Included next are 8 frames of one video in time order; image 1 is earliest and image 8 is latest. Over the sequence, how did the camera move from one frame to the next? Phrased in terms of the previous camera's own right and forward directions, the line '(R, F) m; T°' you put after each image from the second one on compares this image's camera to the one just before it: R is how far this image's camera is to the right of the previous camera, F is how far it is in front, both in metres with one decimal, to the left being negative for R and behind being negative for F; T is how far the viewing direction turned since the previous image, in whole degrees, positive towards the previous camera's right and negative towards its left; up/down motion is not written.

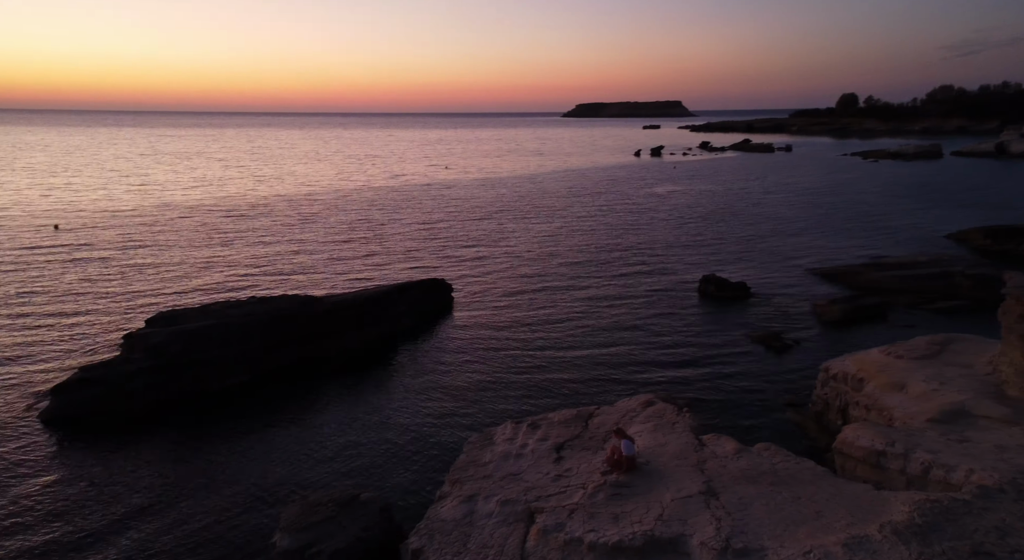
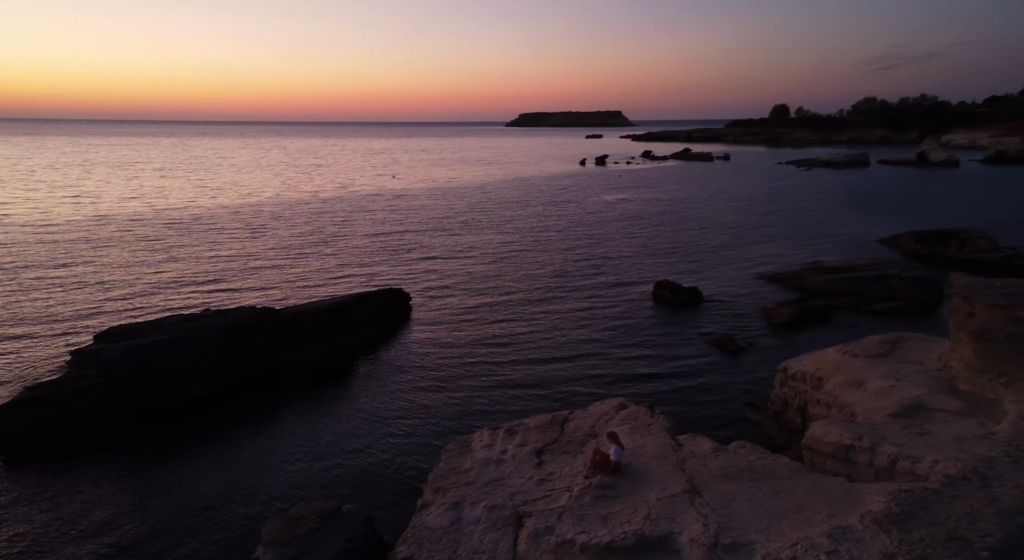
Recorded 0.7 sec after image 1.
(-0.4, 0.0) m; +4°
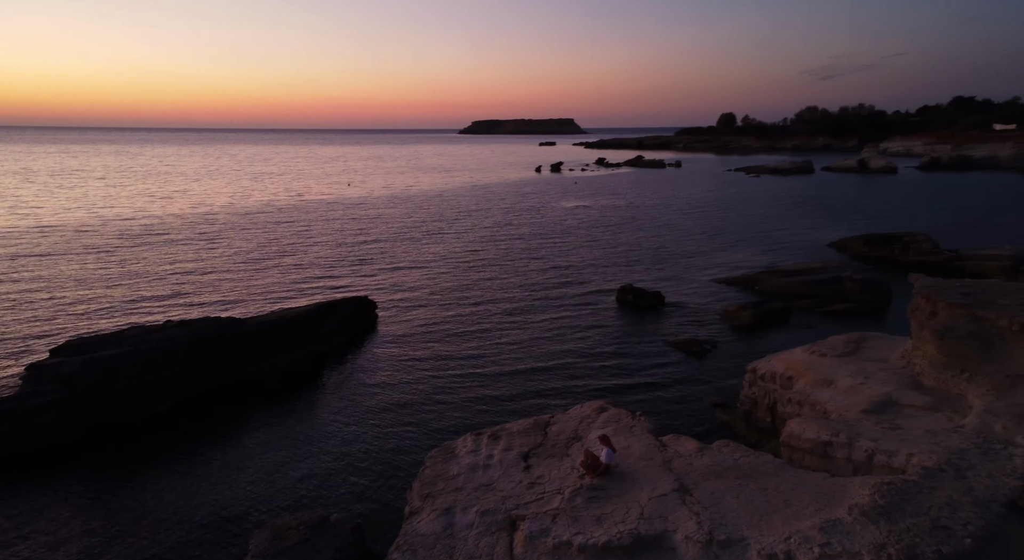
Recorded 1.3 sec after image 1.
(-0.3, 0.0) m; +3°
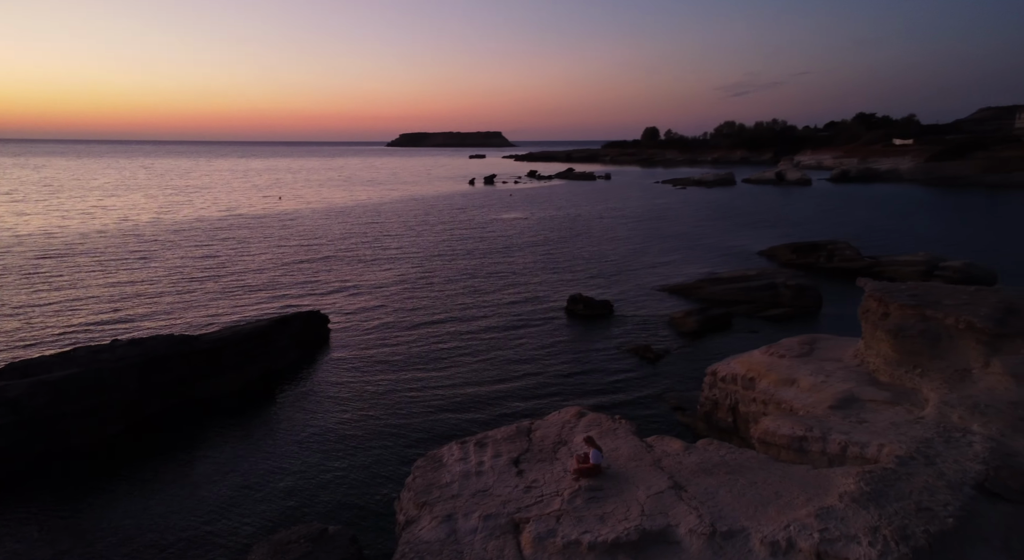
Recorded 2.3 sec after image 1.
(-0.7, 0.0) m; +5°
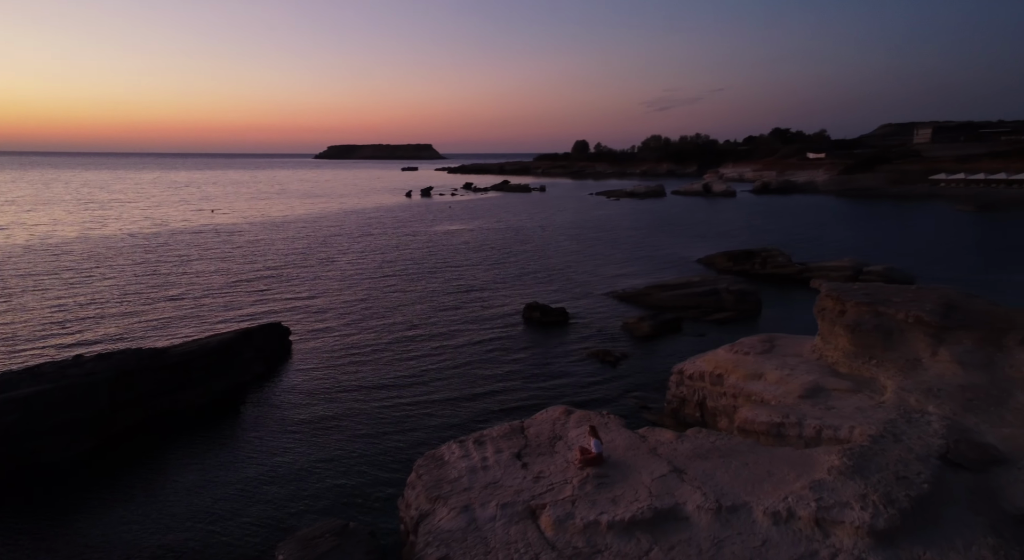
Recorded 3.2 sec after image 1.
(-0.9, -0.4) m; +5°
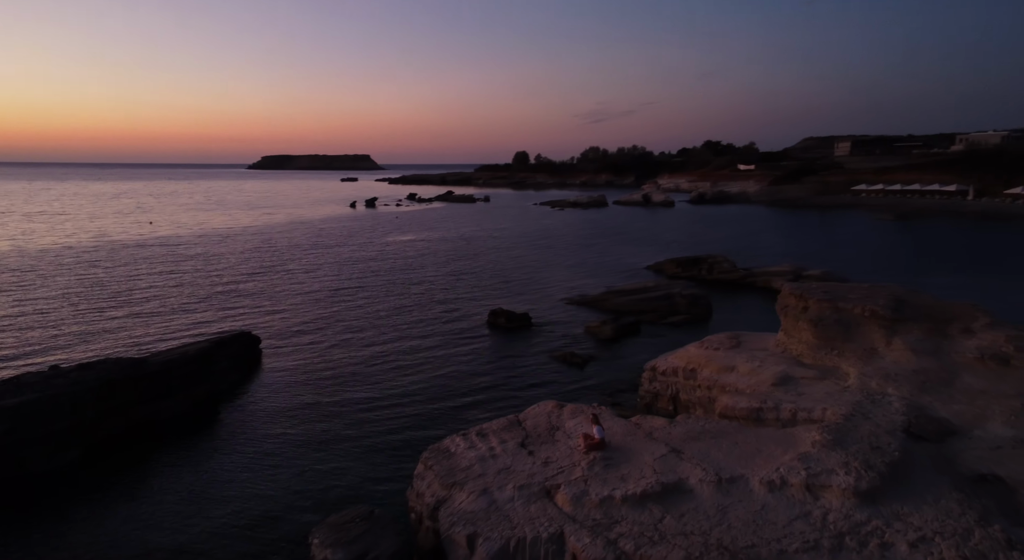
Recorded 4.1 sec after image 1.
(-0.8, -0.5) m; +4°
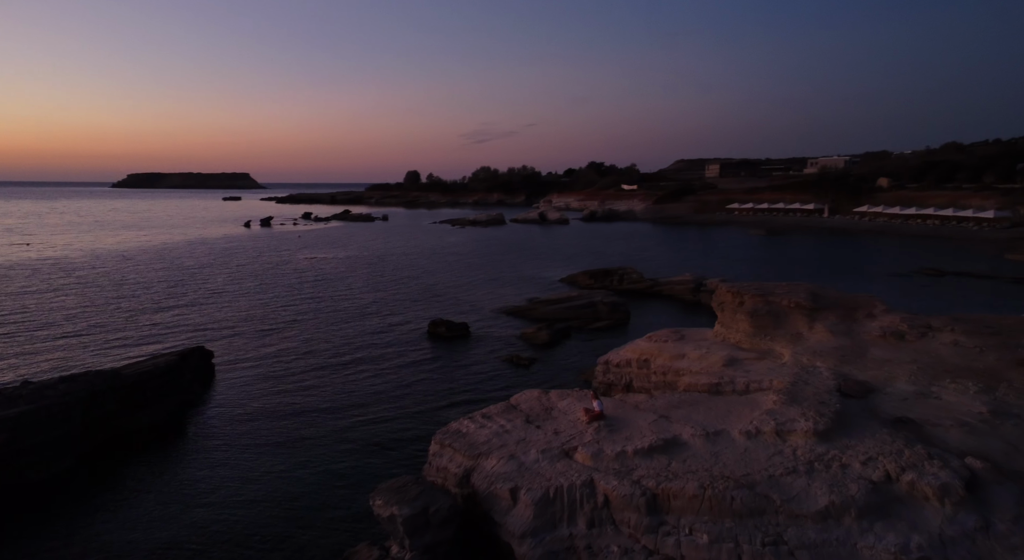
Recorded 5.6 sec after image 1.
(-1.7, -1.3) m; +8°
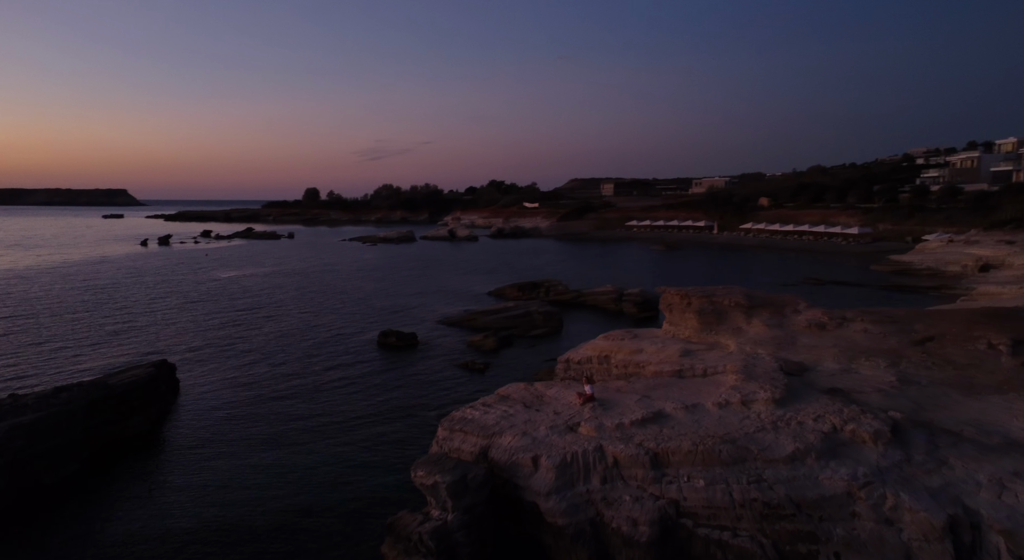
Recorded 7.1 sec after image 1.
(-1.6, -1.4) m; +7°
